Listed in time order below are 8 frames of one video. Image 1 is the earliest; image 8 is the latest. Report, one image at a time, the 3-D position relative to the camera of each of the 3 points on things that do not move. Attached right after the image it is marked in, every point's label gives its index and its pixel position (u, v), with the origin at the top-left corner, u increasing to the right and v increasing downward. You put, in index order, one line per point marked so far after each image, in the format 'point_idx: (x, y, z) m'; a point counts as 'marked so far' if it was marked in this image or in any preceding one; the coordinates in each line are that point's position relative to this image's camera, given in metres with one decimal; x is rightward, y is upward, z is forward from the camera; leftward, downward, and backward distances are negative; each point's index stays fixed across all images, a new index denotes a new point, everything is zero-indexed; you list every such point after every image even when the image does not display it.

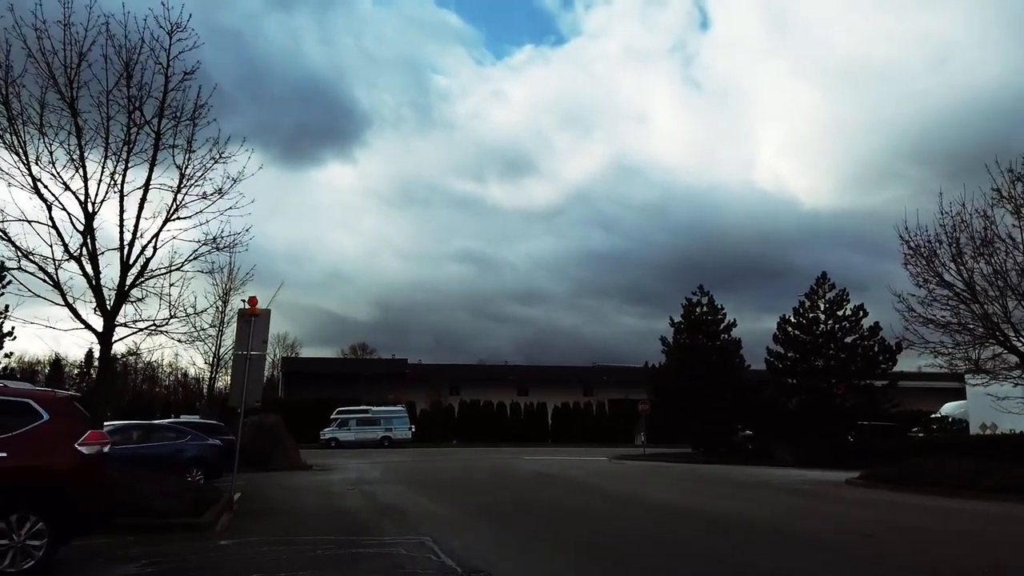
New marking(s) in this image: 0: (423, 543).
0: (-1.1, -3.0, +9.6) m
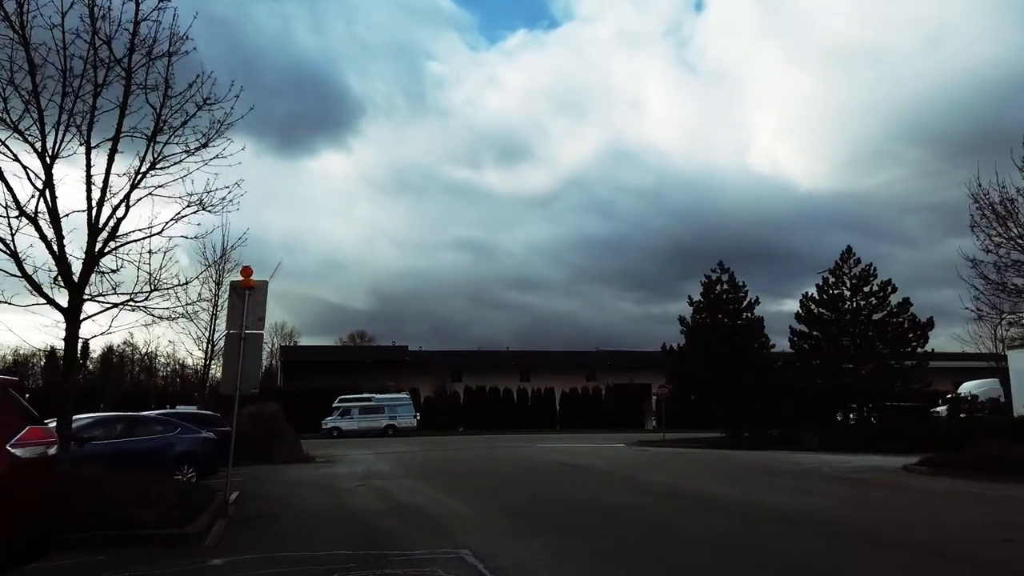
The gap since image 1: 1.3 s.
0: (-0.5, -2.6, +7.8) m
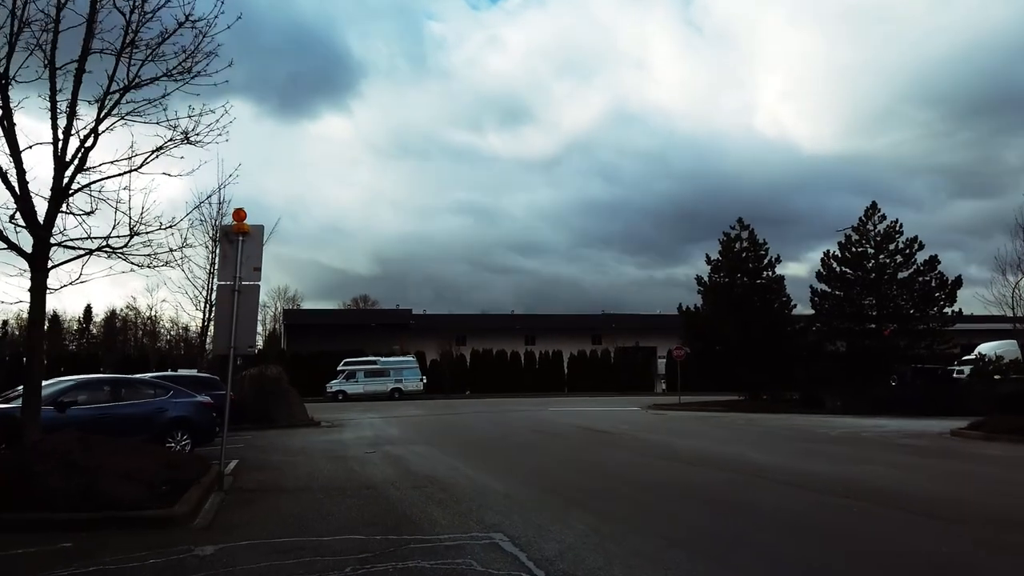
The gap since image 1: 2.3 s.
0: (-0.1, -2.1, +6.6) m
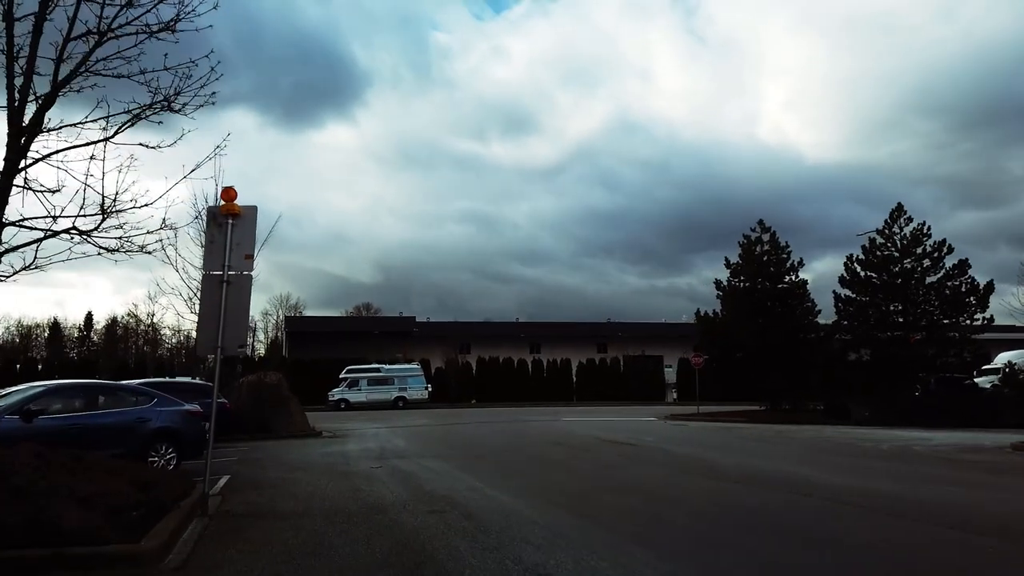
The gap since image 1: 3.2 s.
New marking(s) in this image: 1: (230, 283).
0: (+0.2, -2.0, +5.2) m
1: (-3.0, +0.1, +8.6) m
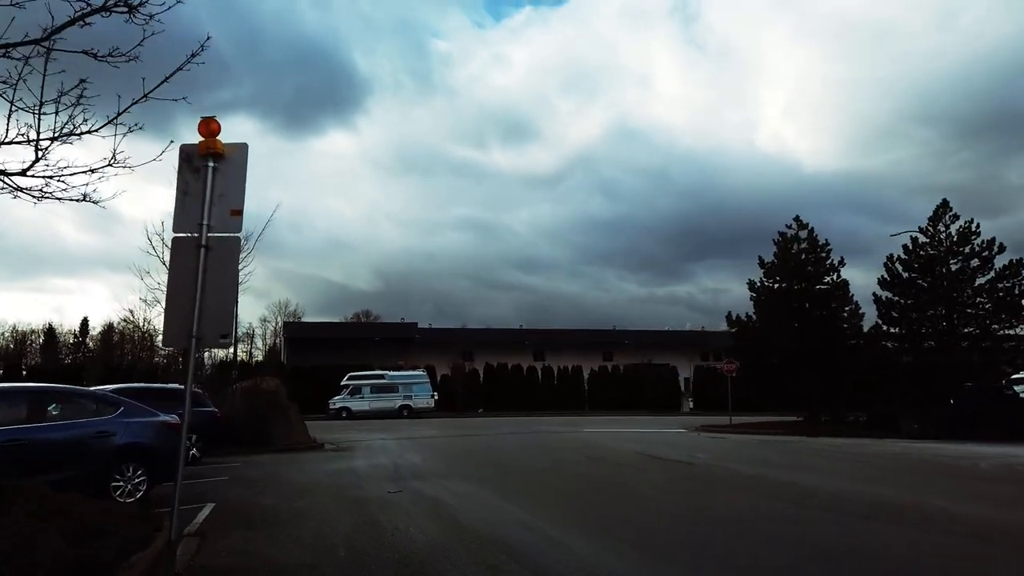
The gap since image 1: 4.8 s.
0: (+0.9, -1.7, +2.8) m
1: (-2.3, +0.3, +6.2) m
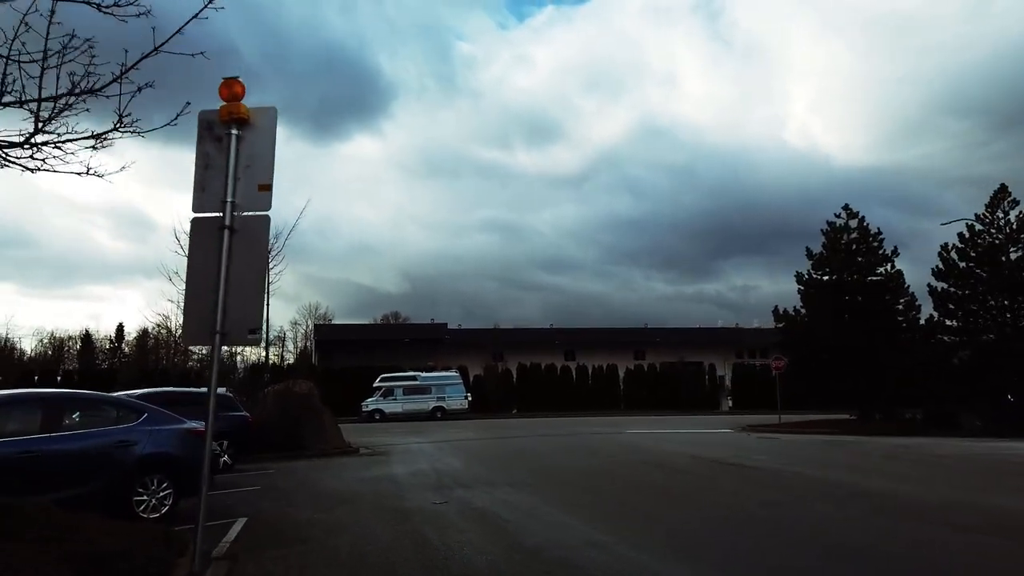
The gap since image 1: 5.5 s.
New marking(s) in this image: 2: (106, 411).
0: (+1.3, -1.6, +1.8) m
1: (-1.8, +0.4, +5.4) m
2: (-4.3, -1.3, +8.6) m
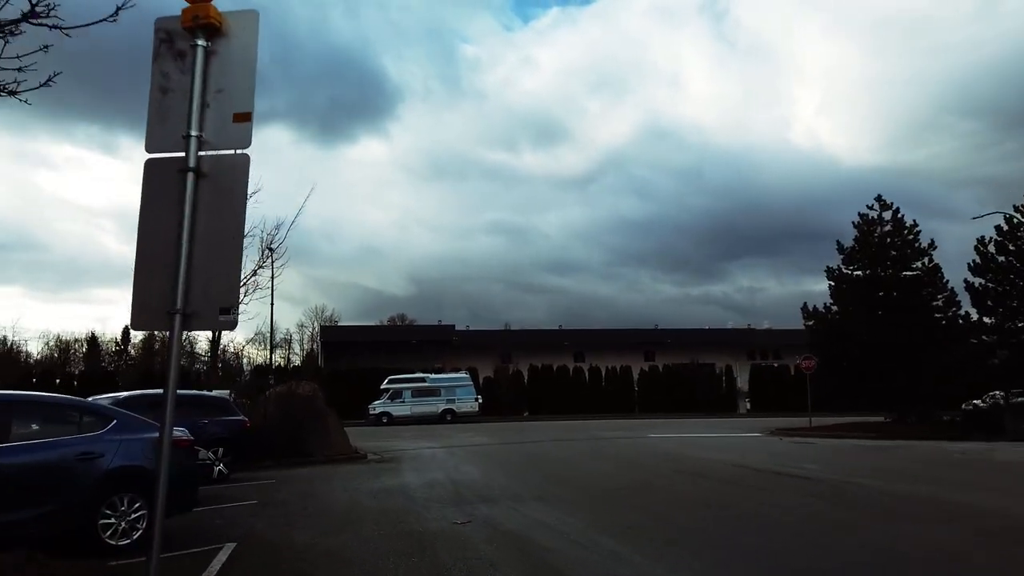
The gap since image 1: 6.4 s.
0: (+1.6, -1.4, +0.4) m
1: (-1.5, +0.6, +4.0) m
2: (-4.0, -1.2, +7.3) m
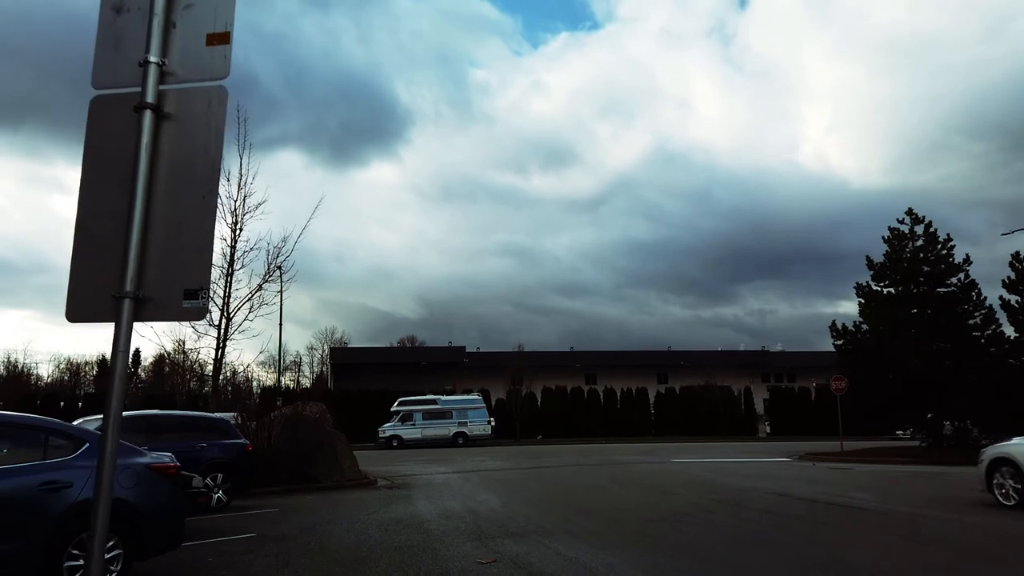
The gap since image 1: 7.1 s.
0: (+1.8, -1.2, -0.7) m
1: (-1.3, +0.6, +3.0) m
2: (-3.7, -1.2, +6.3) m
